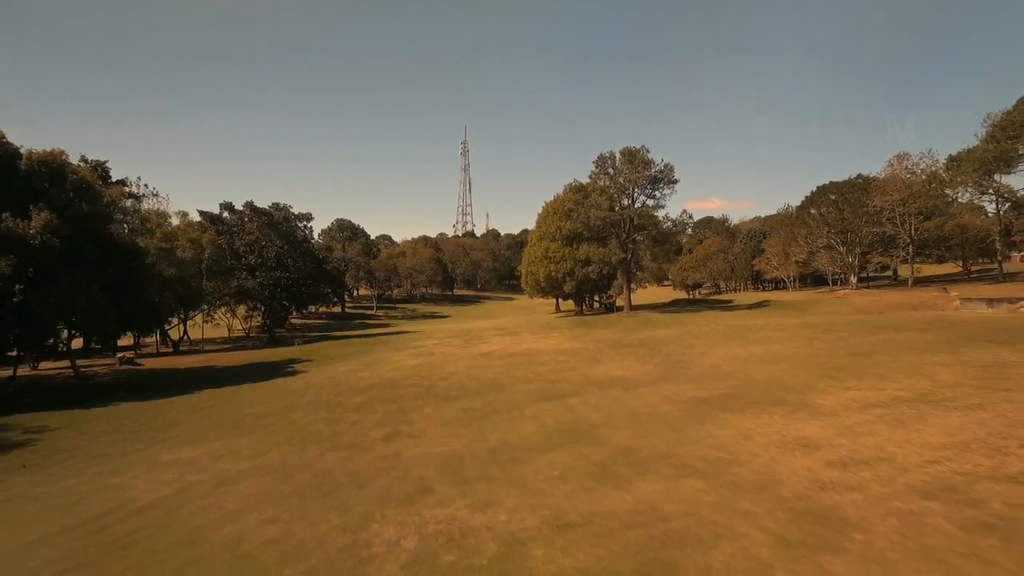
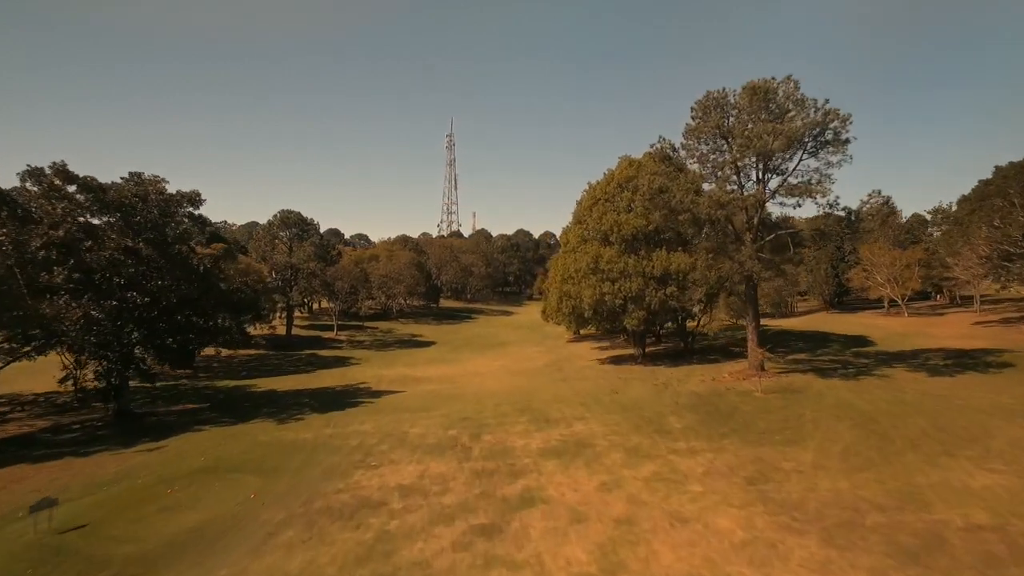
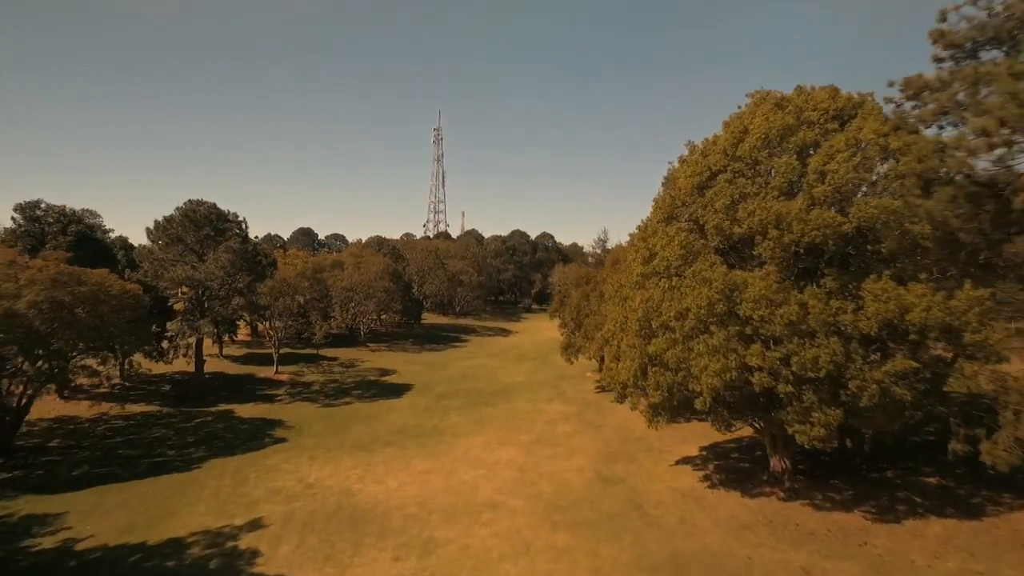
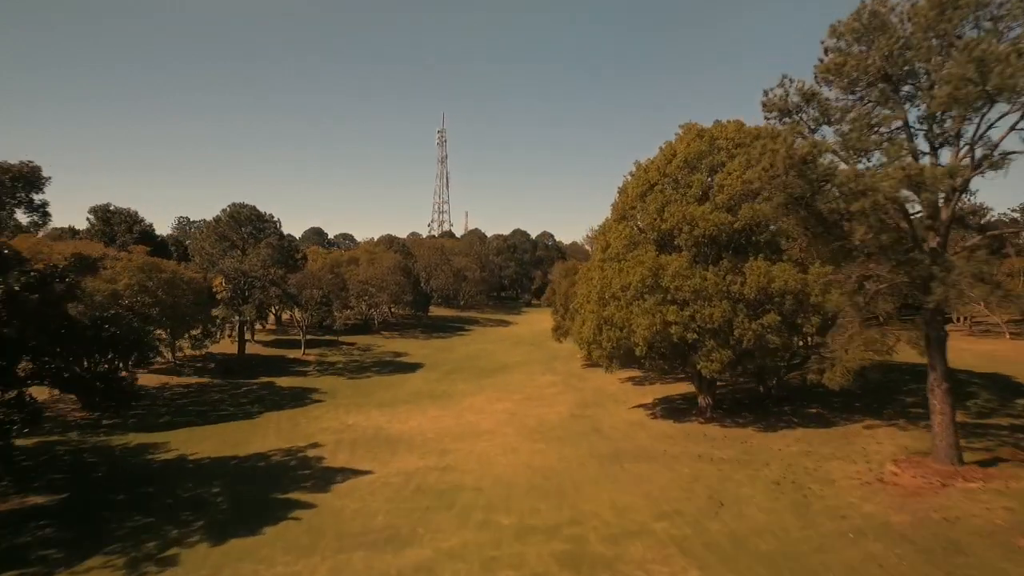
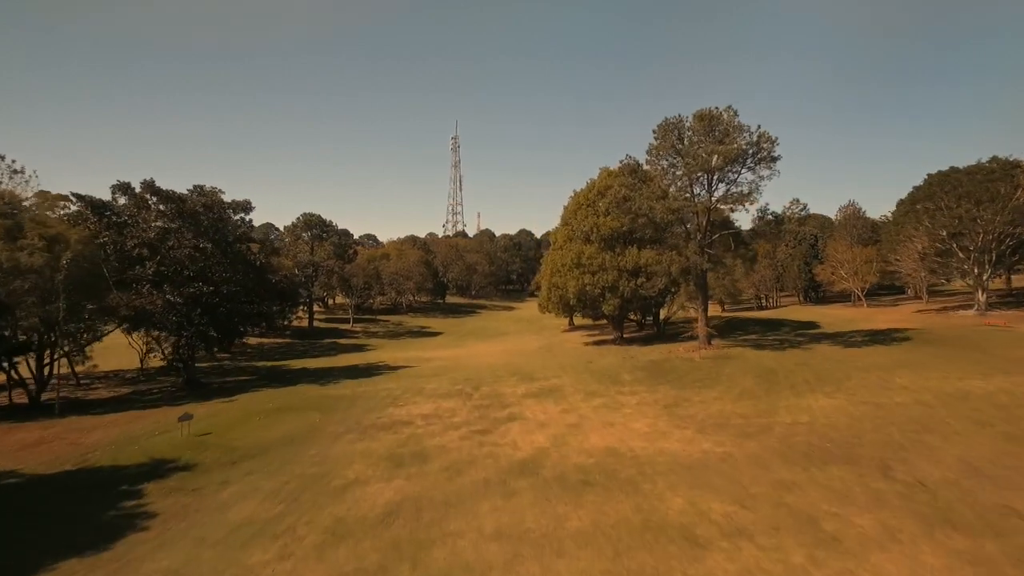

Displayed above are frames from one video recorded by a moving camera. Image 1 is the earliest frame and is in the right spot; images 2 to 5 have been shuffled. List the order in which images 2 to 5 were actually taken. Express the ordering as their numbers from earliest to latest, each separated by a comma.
5, 2, 4, 3
